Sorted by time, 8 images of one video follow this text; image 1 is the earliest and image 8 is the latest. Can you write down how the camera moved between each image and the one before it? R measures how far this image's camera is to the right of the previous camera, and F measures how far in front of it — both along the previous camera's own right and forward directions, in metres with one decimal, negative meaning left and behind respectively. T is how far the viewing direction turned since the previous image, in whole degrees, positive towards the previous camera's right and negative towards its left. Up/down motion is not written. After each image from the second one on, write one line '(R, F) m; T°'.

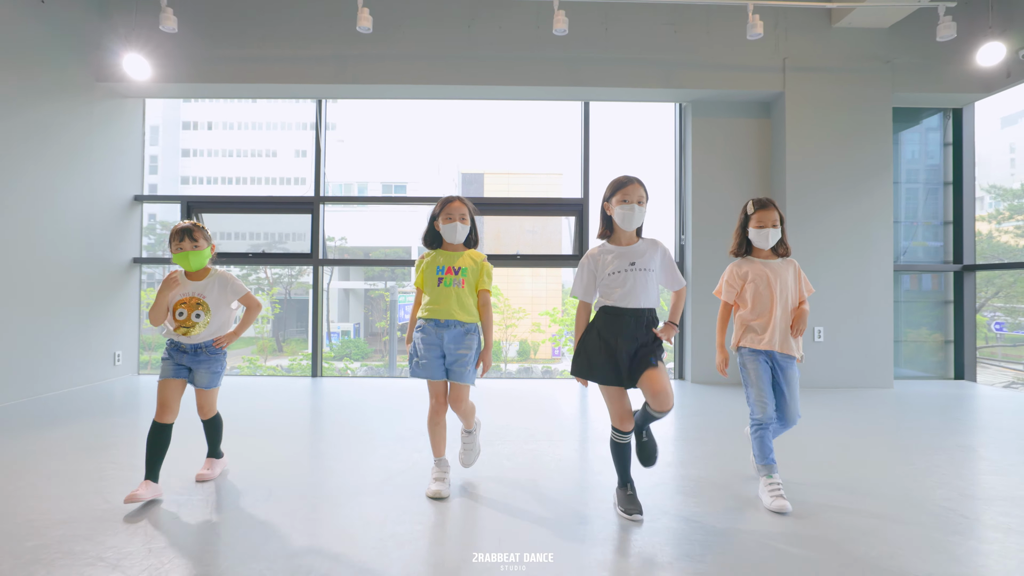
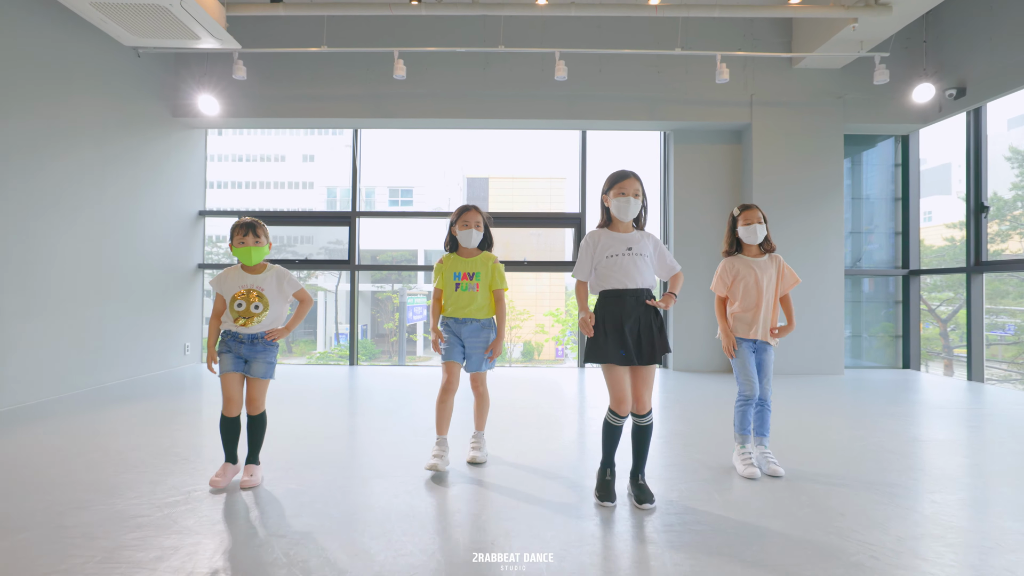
(-0.1, -0.8) m; -1°
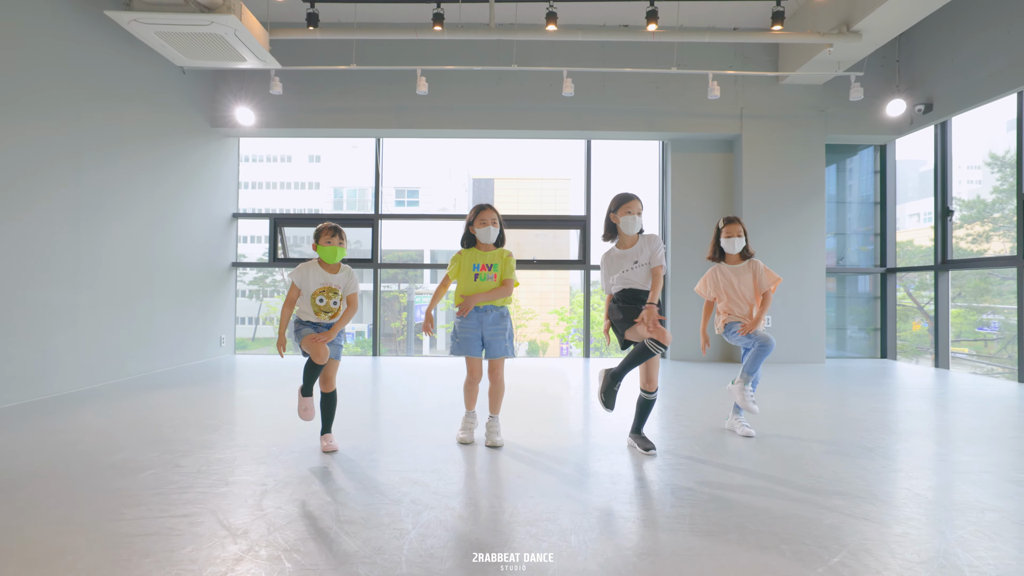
(-0.2, -0.5) m; 0°
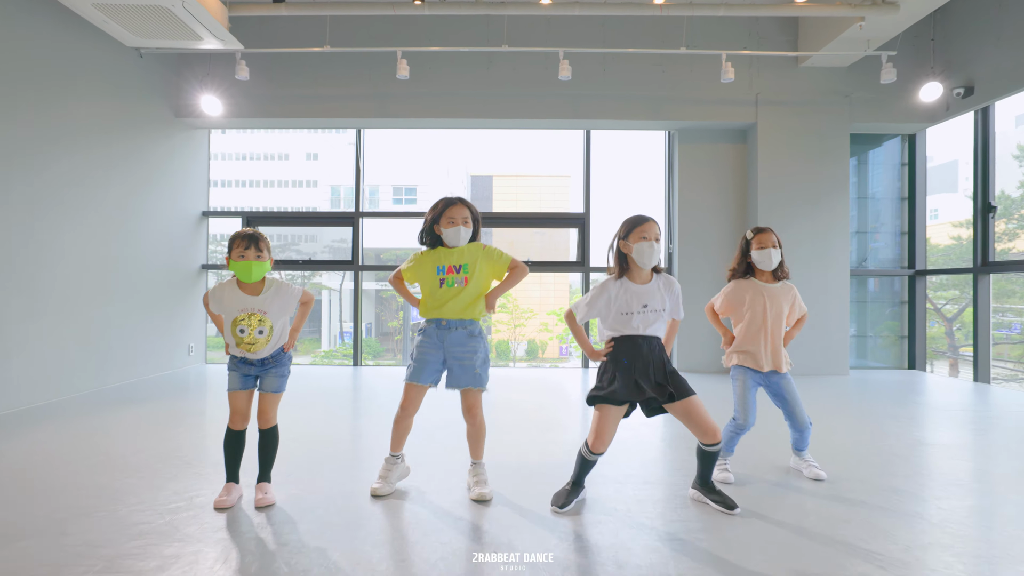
(+0.2, +0.5) m; 0°
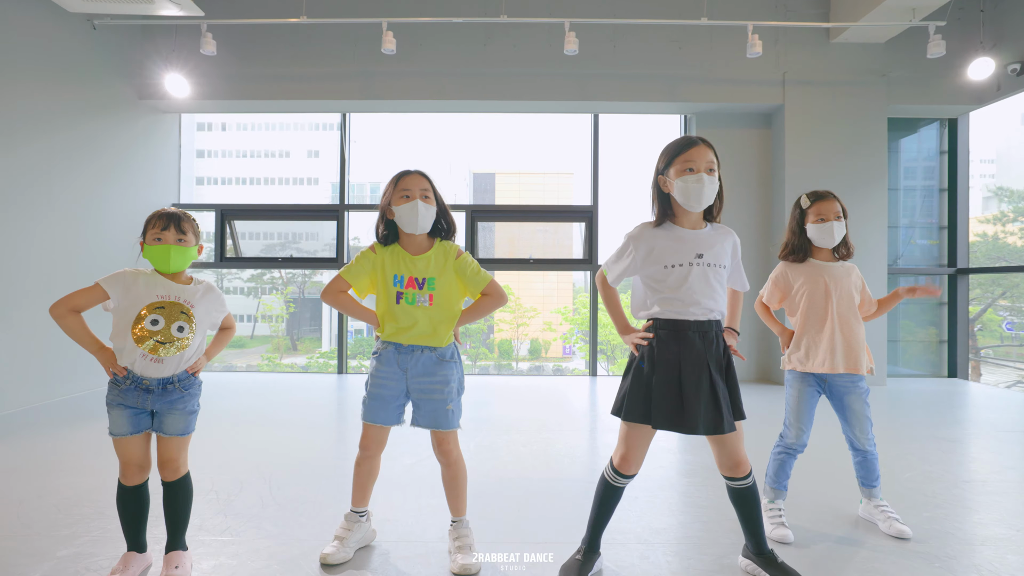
(0.0, +0.5) m; 0°
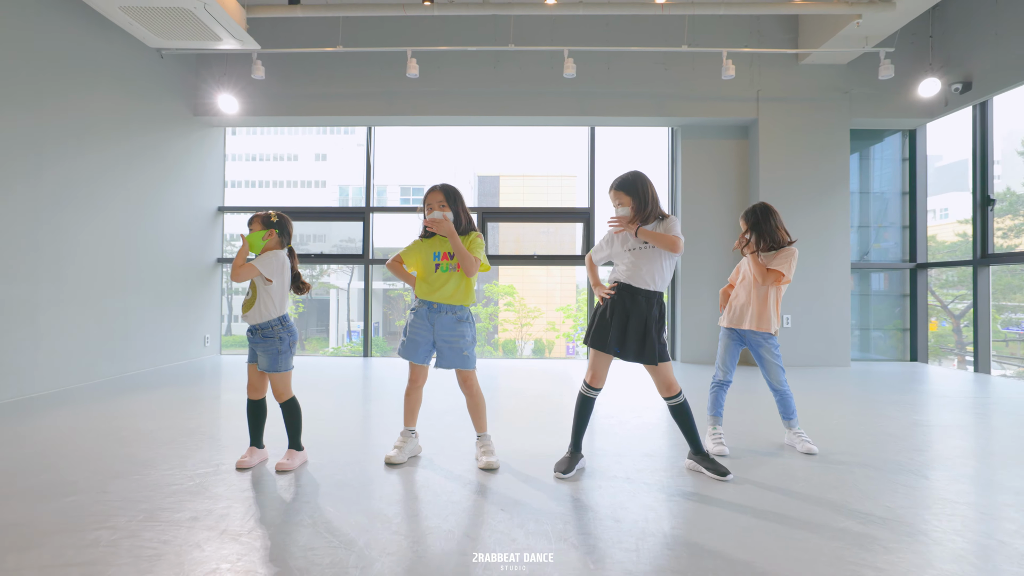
(0.0, -0.6) m; -1°
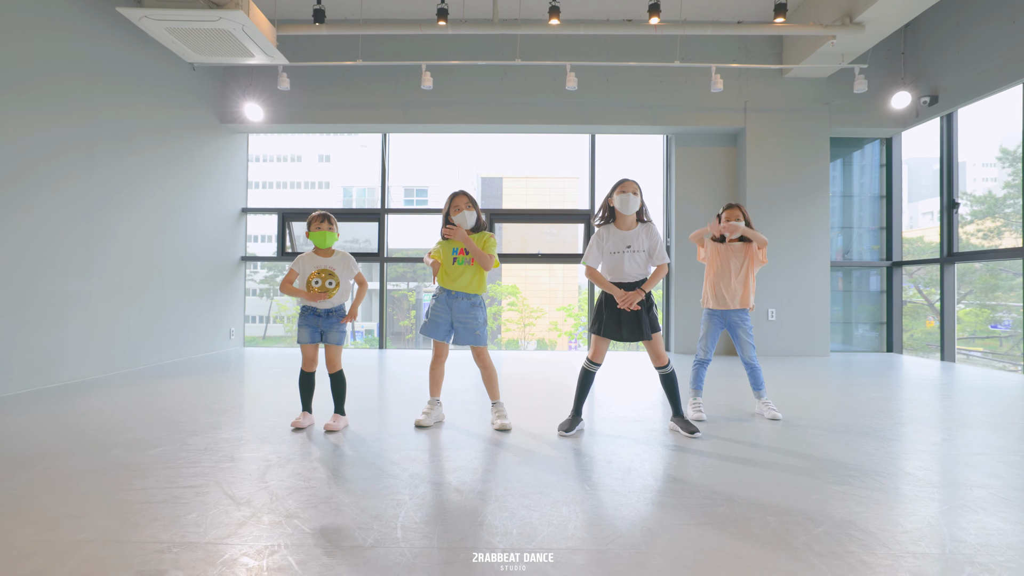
(-0.1, -0.4) m; 0°
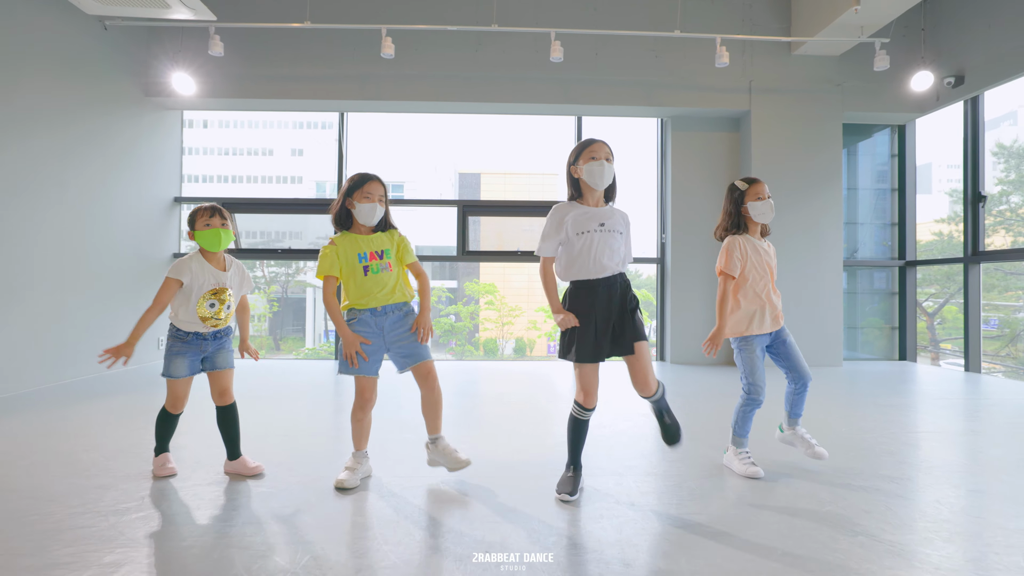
(+0.2, +0.7) m; +2°
